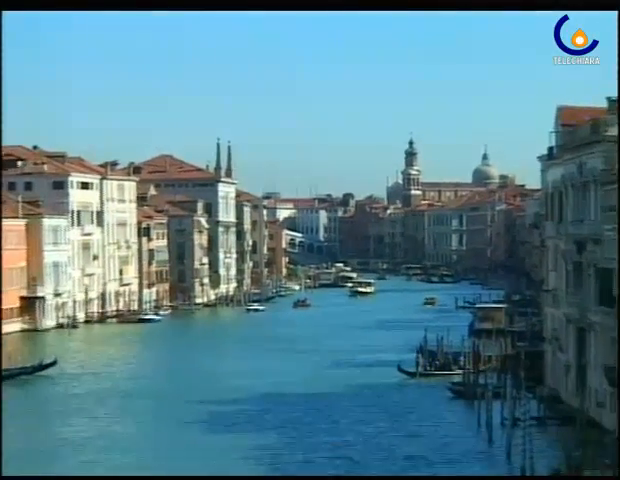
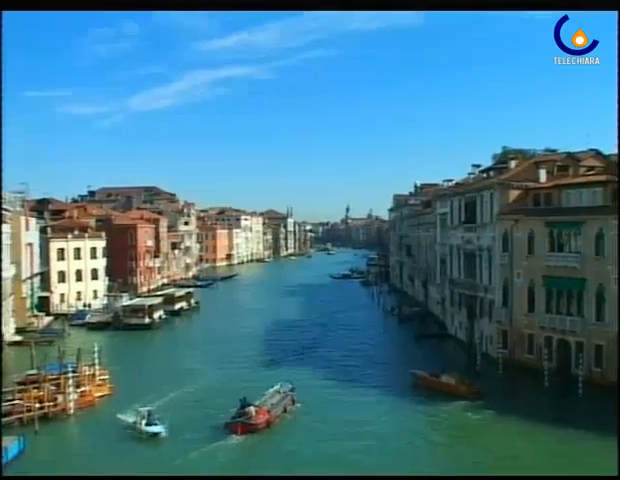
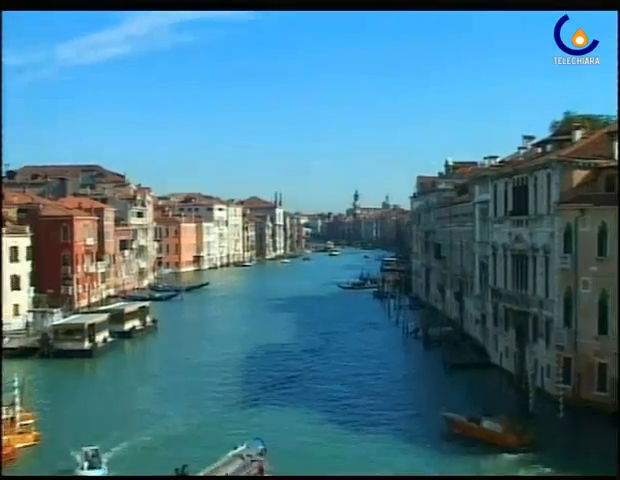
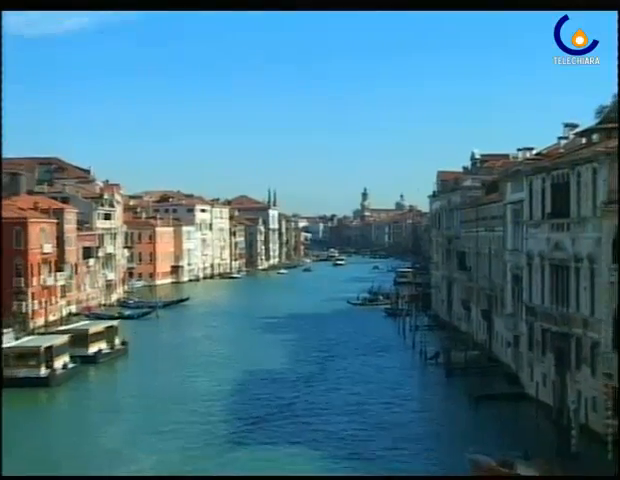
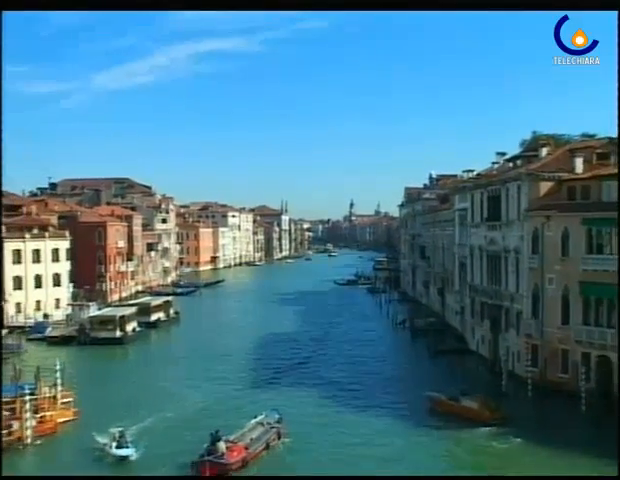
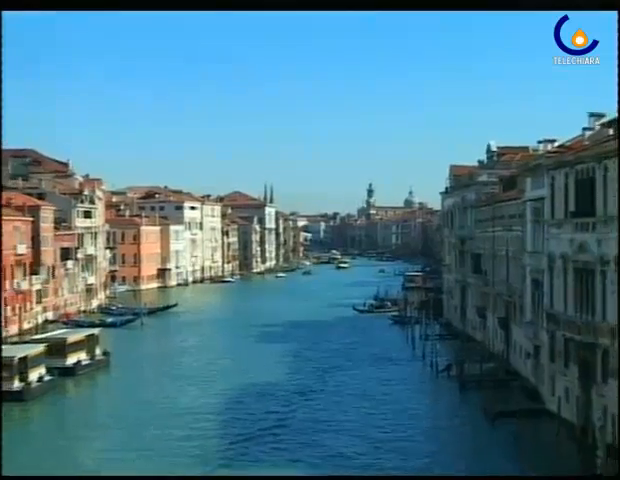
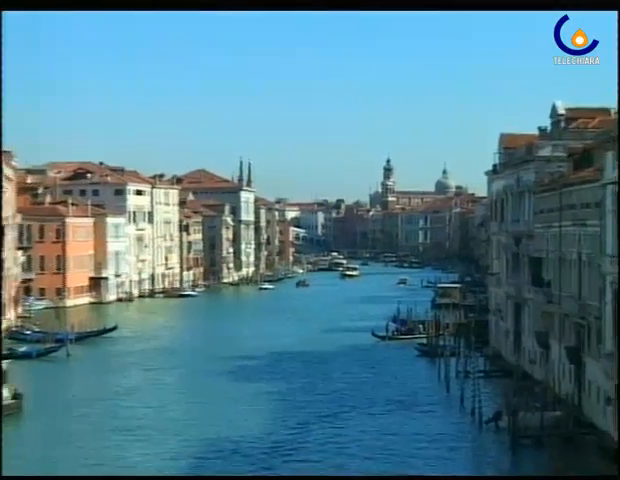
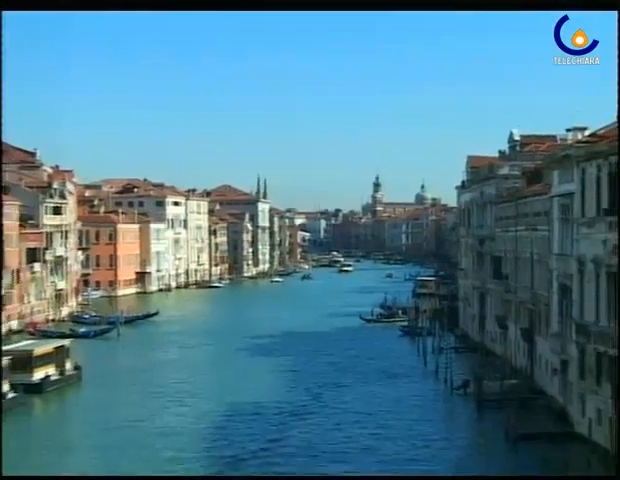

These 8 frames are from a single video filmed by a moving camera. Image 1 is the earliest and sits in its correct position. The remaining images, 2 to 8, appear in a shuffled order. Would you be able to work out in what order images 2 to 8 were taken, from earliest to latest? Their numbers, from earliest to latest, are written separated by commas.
7, 8, 6, 4, 3, 5, 2
